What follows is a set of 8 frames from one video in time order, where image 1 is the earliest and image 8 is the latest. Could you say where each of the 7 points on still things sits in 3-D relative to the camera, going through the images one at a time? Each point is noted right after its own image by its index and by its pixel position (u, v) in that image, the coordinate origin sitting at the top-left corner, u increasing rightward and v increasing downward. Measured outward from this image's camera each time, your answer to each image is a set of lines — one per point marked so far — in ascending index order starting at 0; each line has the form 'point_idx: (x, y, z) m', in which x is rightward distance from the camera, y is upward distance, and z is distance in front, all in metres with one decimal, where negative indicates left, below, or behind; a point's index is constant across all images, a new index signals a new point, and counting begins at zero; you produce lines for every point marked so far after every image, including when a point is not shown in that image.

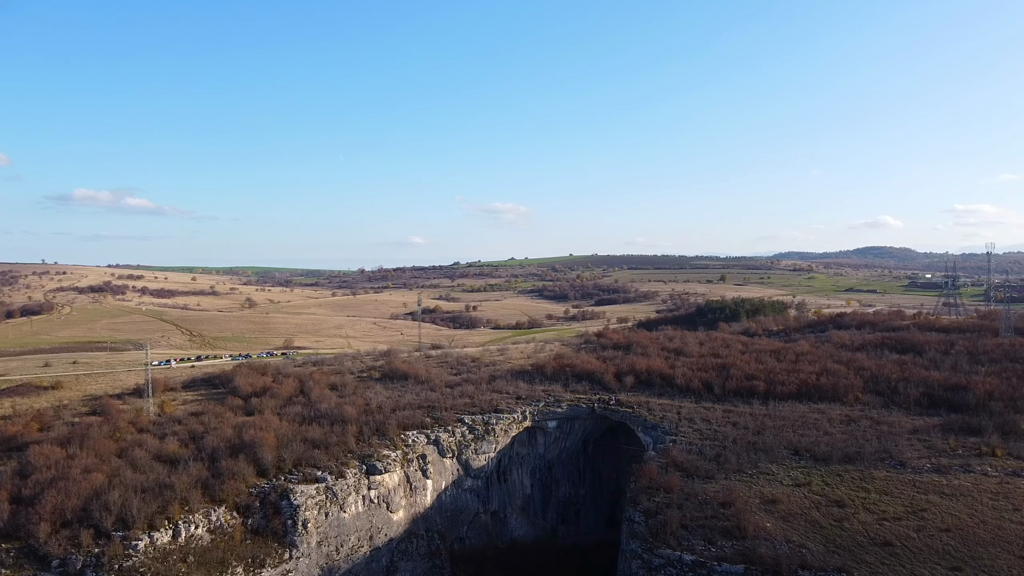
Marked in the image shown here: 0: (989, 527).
0: (+10.2, -5.1, +11.7) m
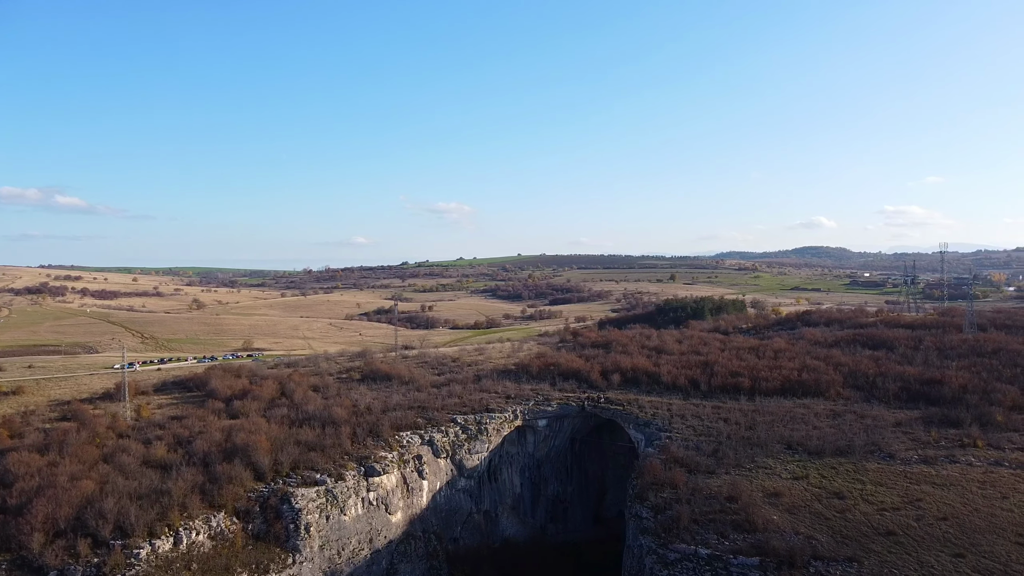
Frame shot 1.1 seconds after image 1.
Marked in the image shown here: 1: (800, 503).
0: (+10.4, -5.0, +12.1) m
1: (+6.5, -4.9, +12.5) m
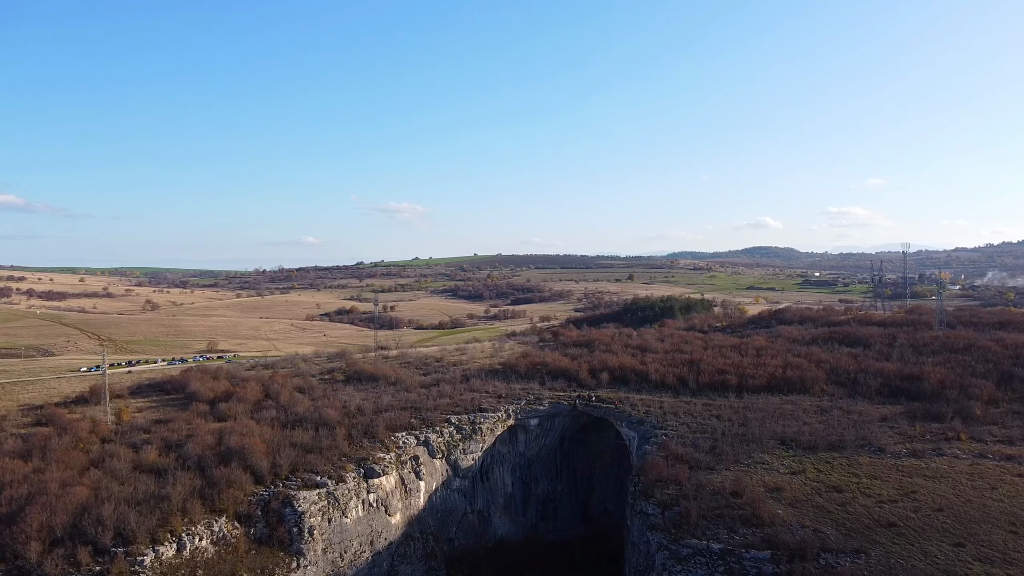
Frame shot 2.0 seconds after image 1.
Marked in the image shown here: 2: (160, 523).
0: (+10.6, -4.9, +12.5) m
1: (+6.7, -4.8, +12.7) m
2: (-7.2, -4.9, +11.4) m
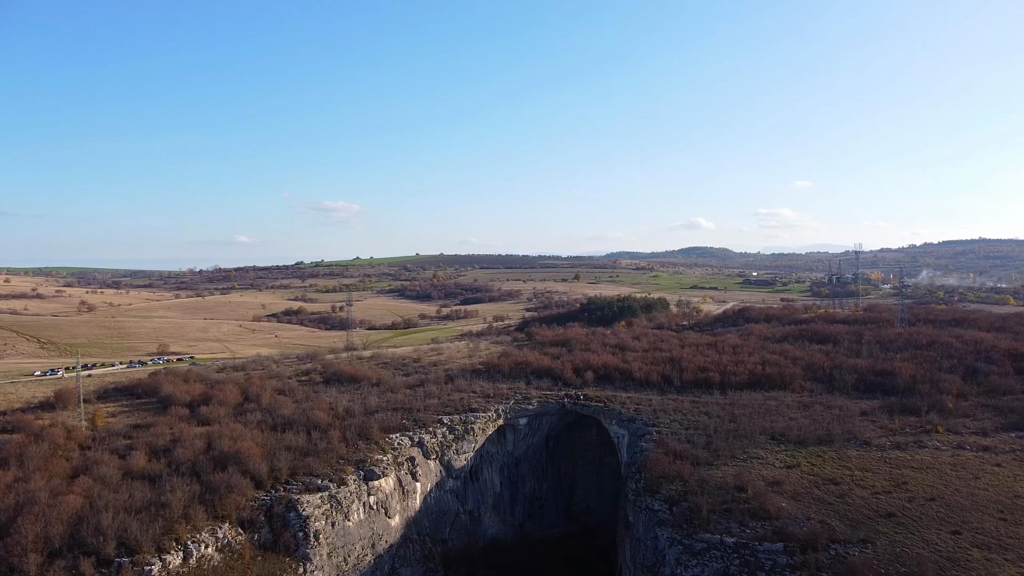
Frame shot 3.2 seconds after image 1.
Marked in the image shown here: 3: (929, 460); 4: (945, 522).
0: (+10.8, -4.9, +13.1) m
1: (+6.9, -4.8, +13.0) m
2: (-6.9, -4.9, +11.0) m
3: (+12.2, -5.0, +16.1) m
4: (+8.9, -4.8, +11.3) m
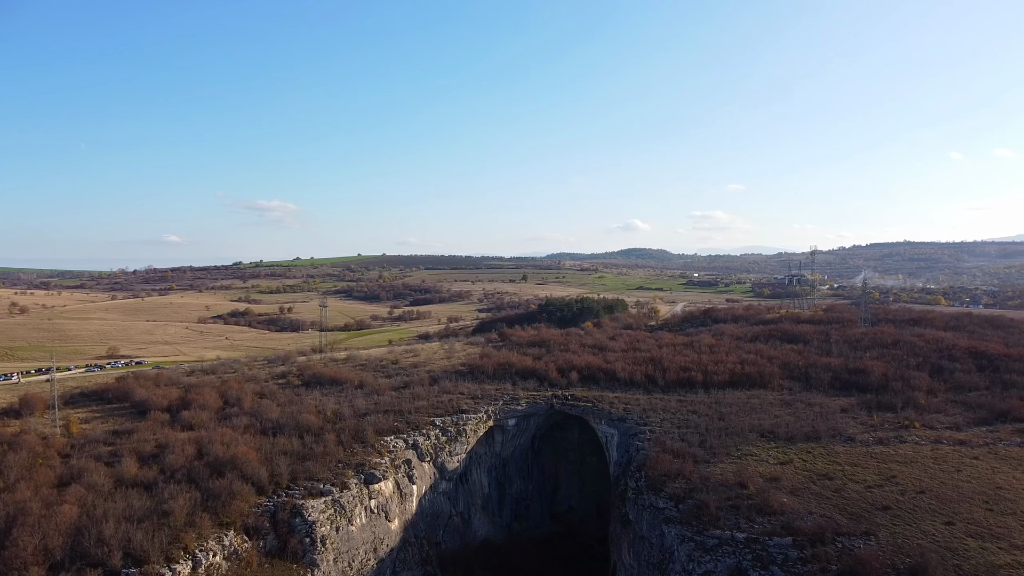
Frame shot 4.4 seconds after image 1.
0: (+10.9, -5.0, +13.7) m
1: (+7.0, -4.8, +13.5) m
2: (-6.7, -4.9, +10.7) m
3: (+12.2, -5.1, +16.8) m
4: (+9.2, -4.8, +11.8) m
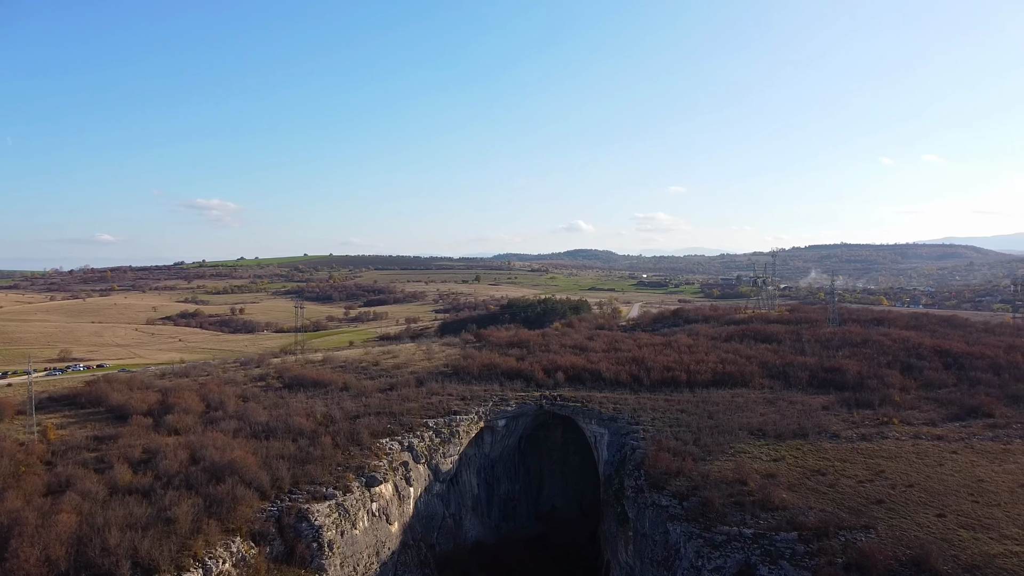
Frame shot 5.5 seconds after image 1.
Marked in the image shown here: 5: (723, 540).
0: (+11.1, -5.0, +14.3) m
1: (+7.1, -4.9, +13.9) m
2: (-6.4, -4.9, +10.5) m
3: (+12.2, -5.1, +17.5) m
4: (+9.4, -4.9, +12.3) m
5: (+4.2, -5.1, +11.1) m
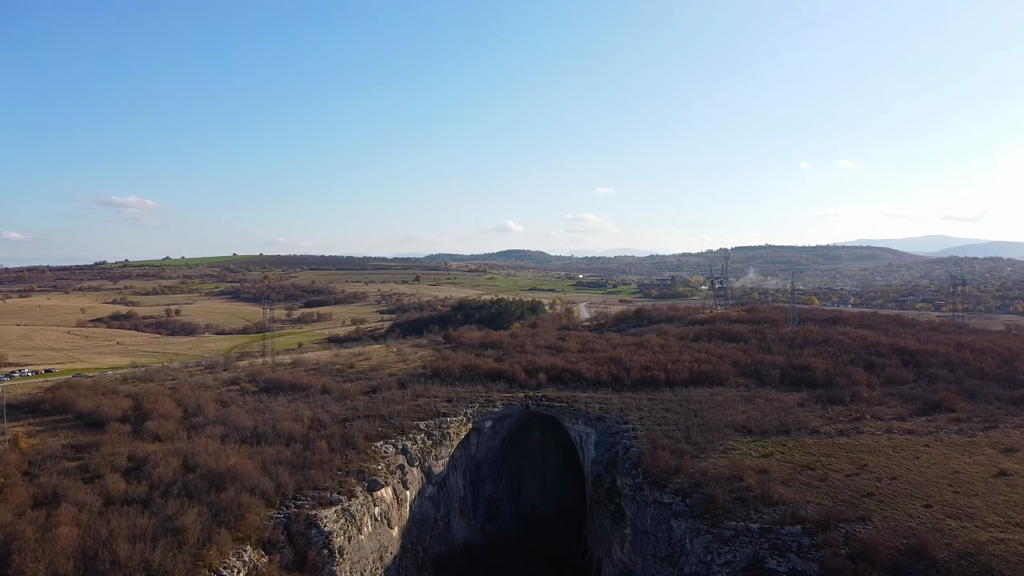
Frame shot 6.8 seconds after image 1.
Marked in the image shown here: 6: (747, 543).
0: (+11.1, -5.1, +15.2) m
1: (+7.3, -5.0, +14.5) m
2: (-6.0, -5.0, +10.2) m
3: (+12.1, -5.2, +18.4) m
4: (+9.6, -5.0, +13.1) m
5: (+4.5, -5.2, +11.5) m
6: (+4.8, -5.2, +11.3) m
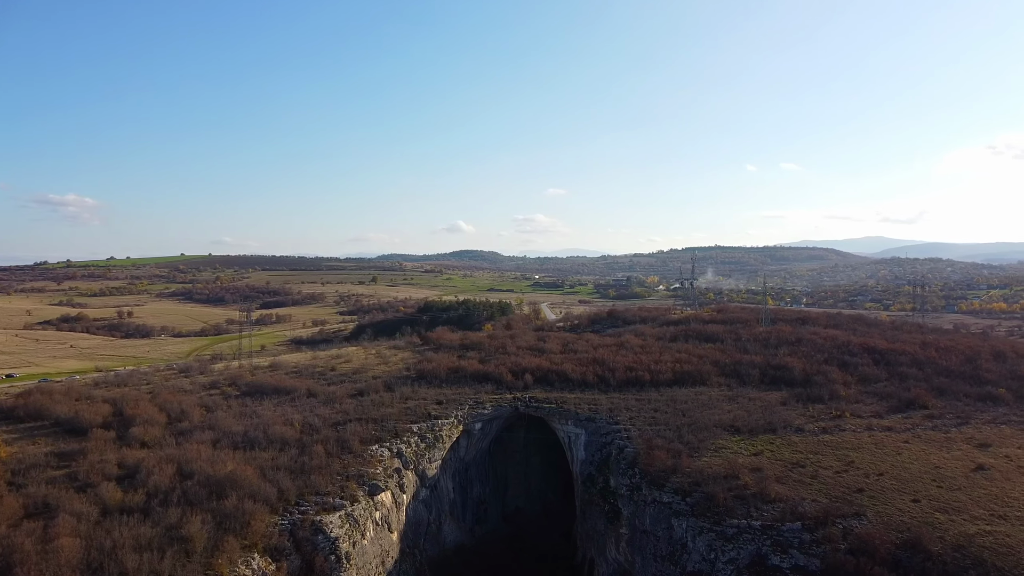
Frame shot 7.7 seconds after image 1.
0: (+11.1, -5.2, +15.8) m
1: (+7.3, -5.1, +14.9) m
2: (-5.8, -5.1, +10.1) m
3: (+11.9, -5.3, +19.1) m
4: (+9.7, -5.1, +13.6) m
5: (+4.7, -5.3, +11.9) m
6: (+5.0, -5.3, +11.6) m
